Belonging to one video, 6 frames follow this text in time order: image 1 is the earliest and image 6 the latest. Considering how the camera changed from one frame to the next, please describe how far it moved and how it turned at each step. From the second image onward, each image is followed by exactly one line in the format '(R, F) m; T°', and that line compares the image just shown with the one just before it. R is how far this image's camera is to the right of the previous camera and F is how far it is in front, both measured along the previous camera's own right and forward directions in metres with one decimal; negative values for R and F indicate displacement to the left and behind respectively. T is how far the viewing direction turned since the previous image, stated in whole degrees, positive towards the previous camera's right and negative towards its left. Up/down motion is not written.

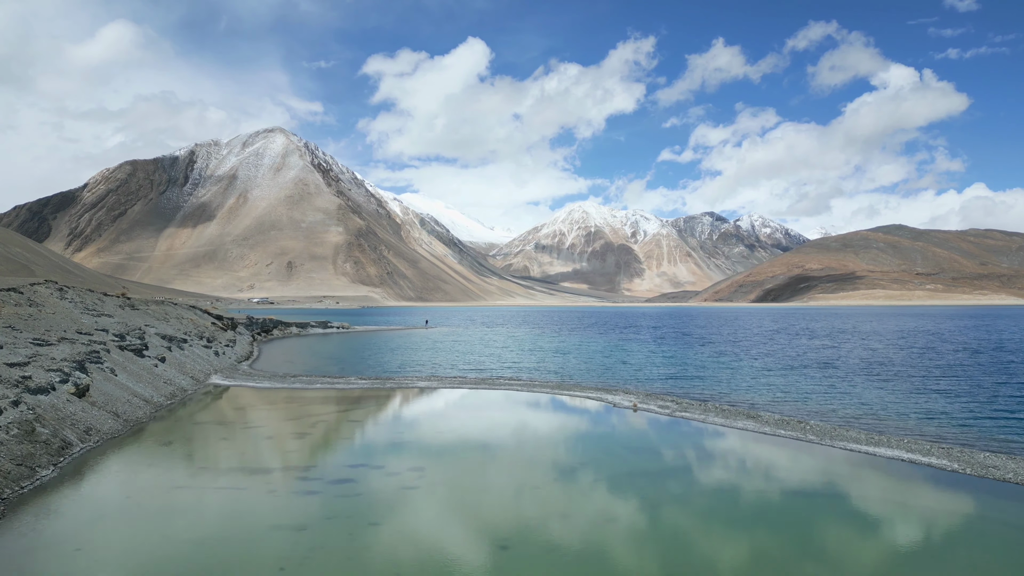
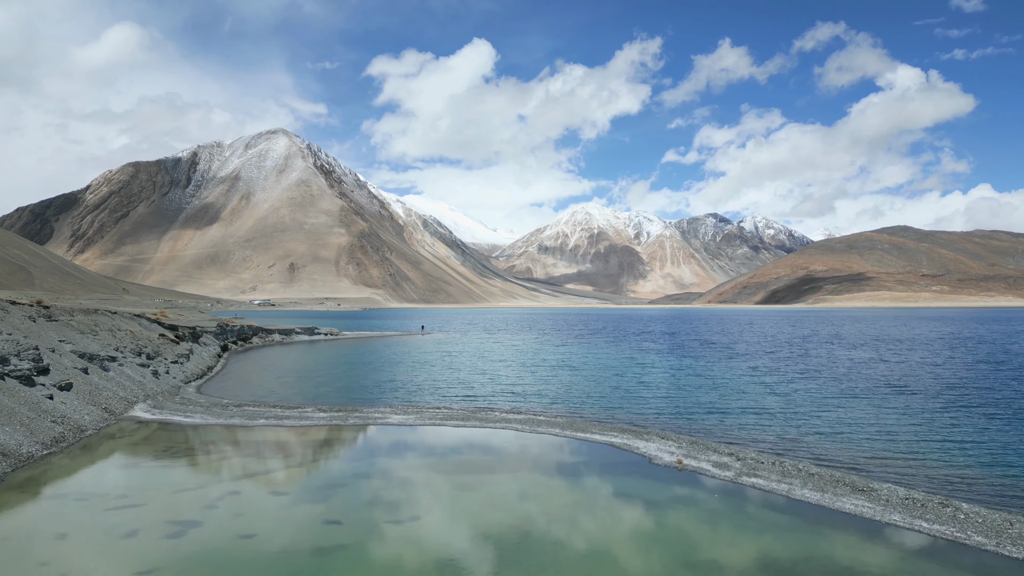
(+0.8, +1.0) m; 0°
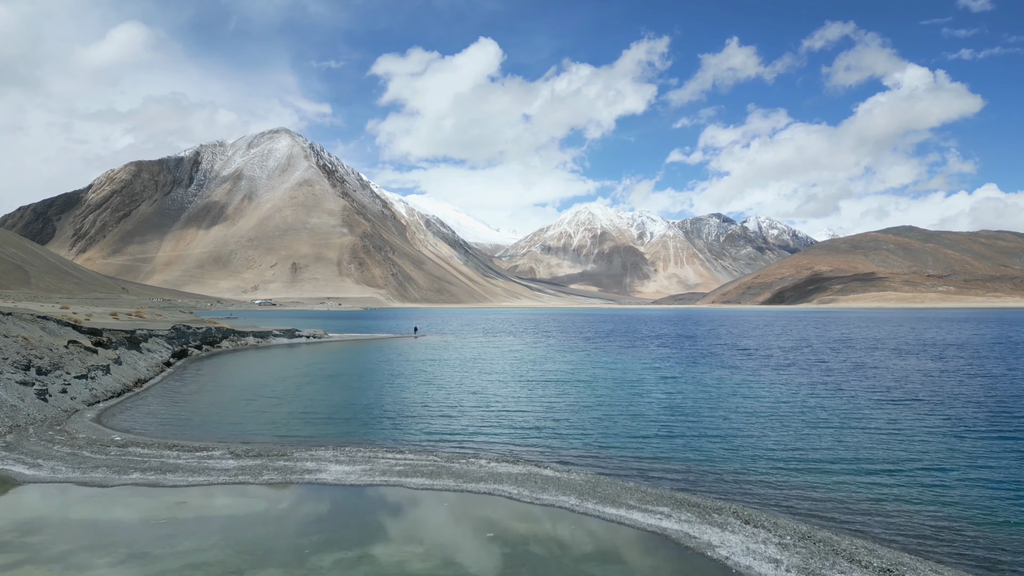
(+1.0, +1.1) m; 0°
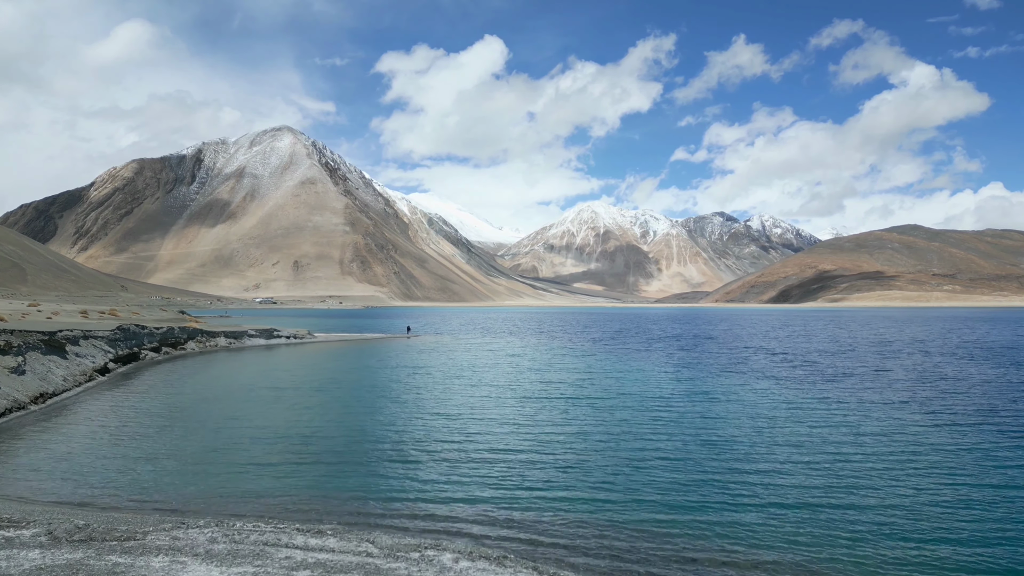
(+0.9, +1.1) m; 0°
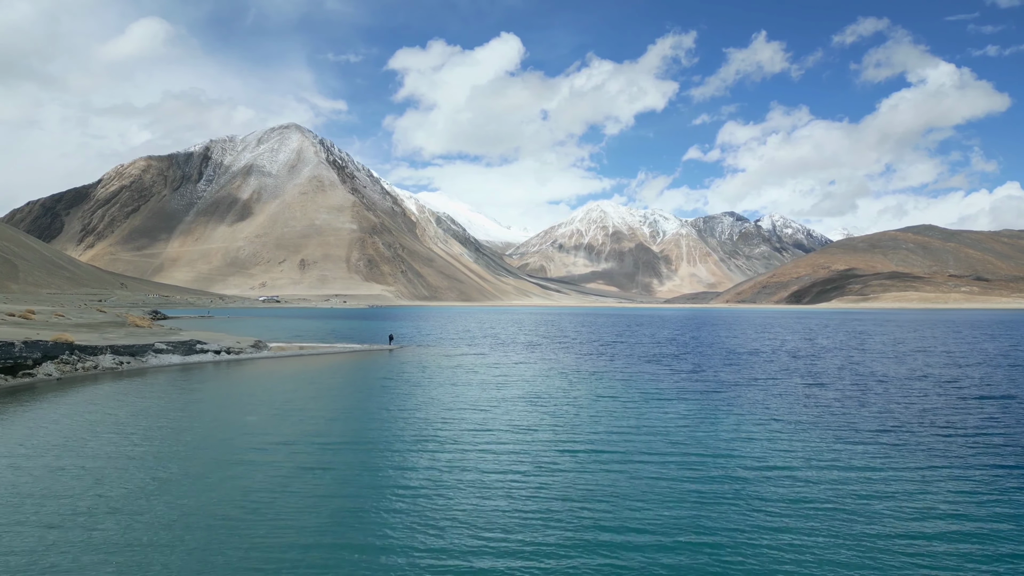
(+2.6, +3.0) m; -1°
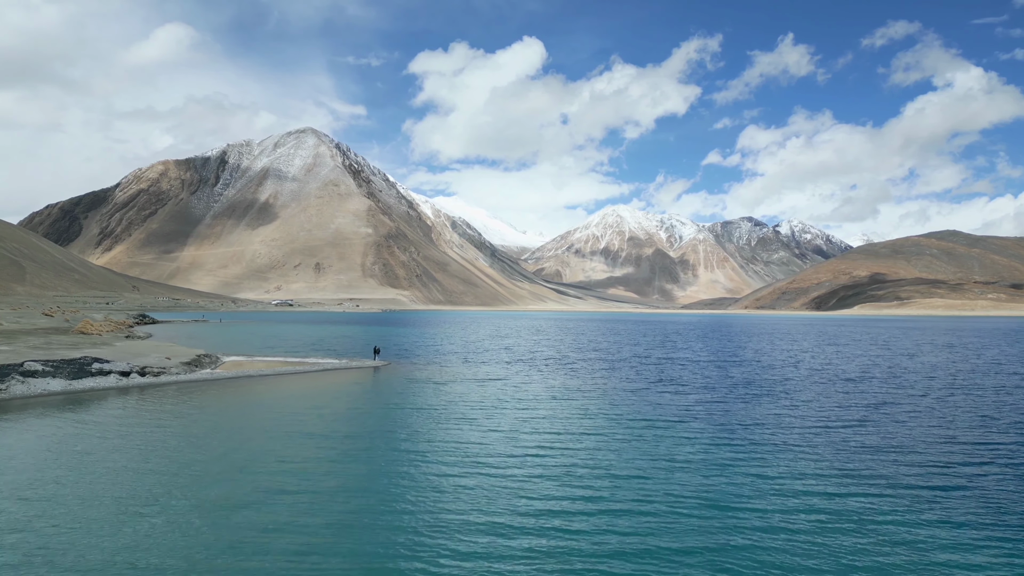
(+2.1, +2.3) m; -2°
